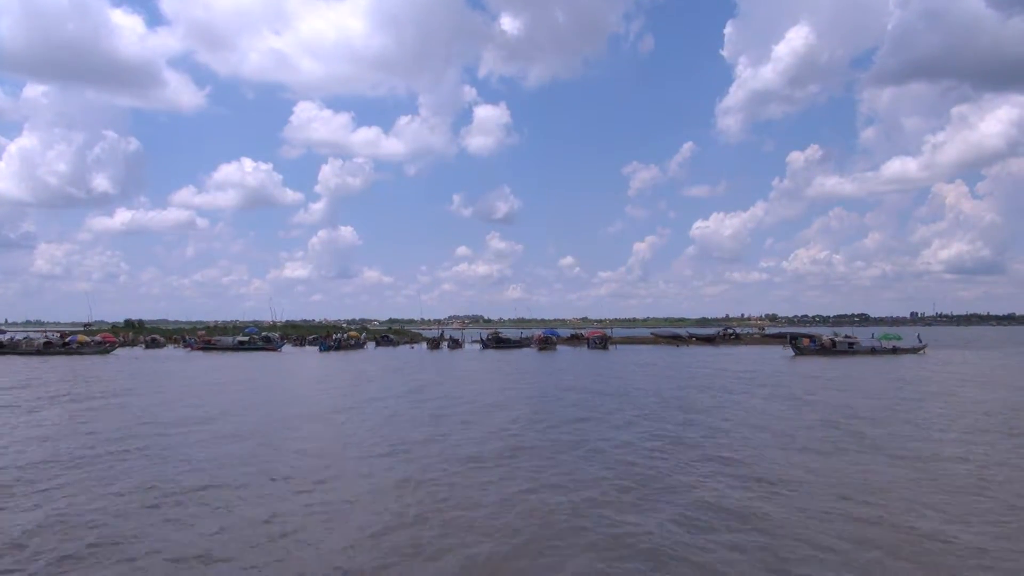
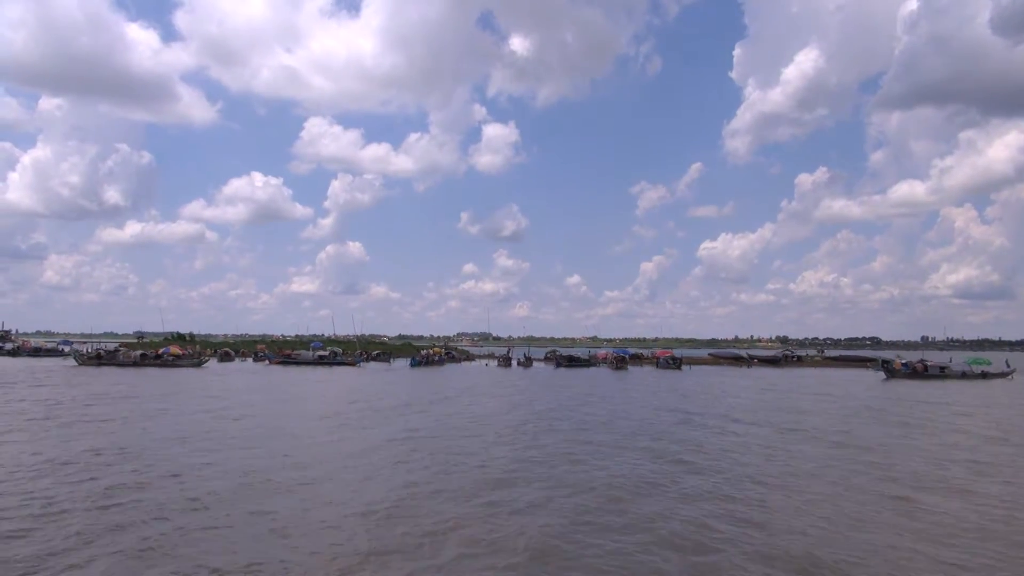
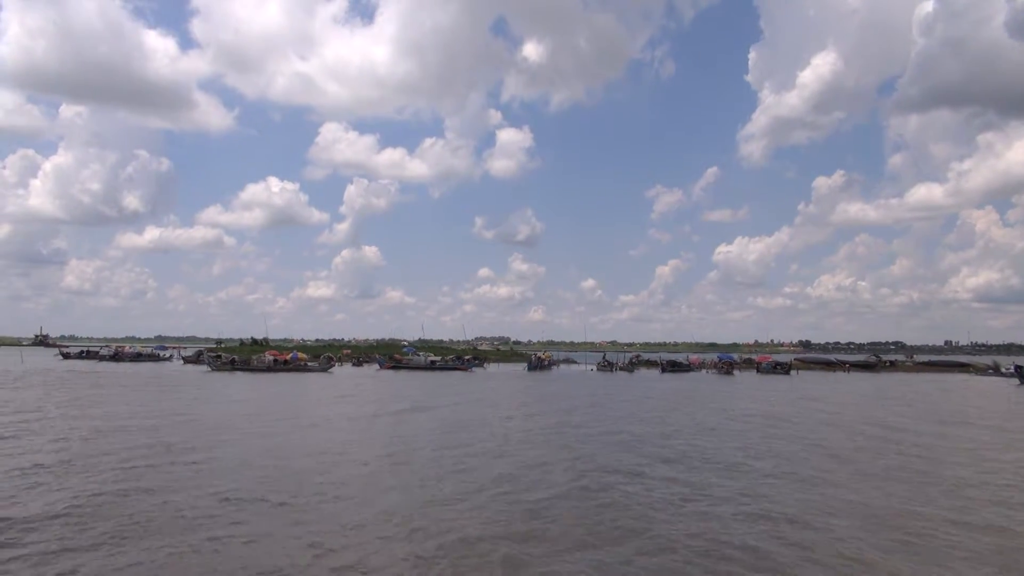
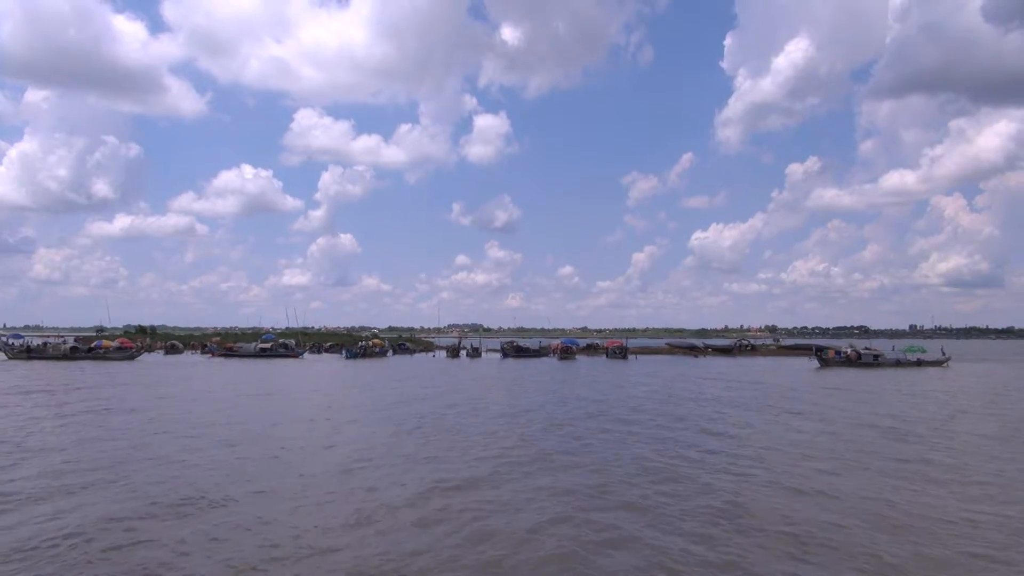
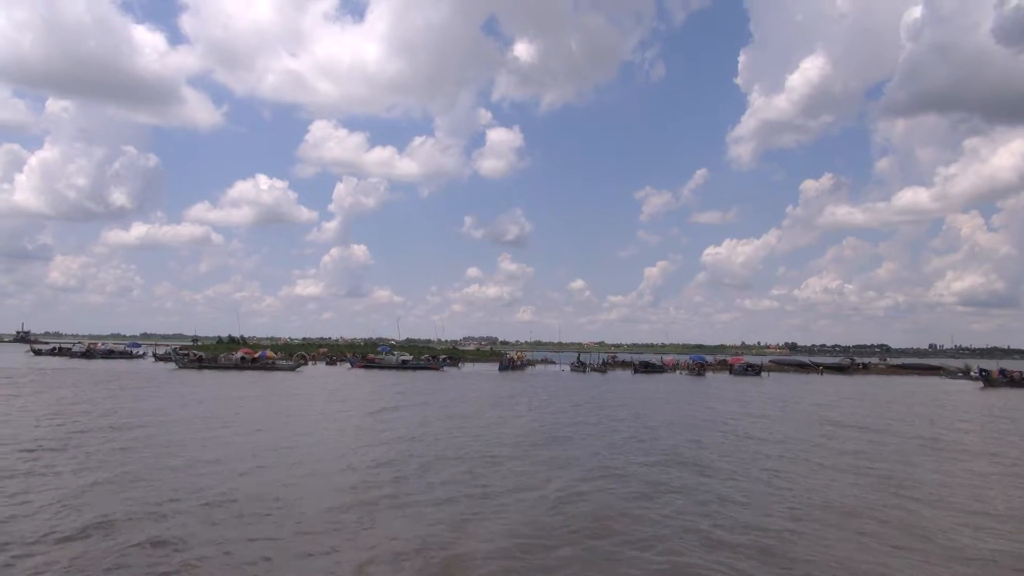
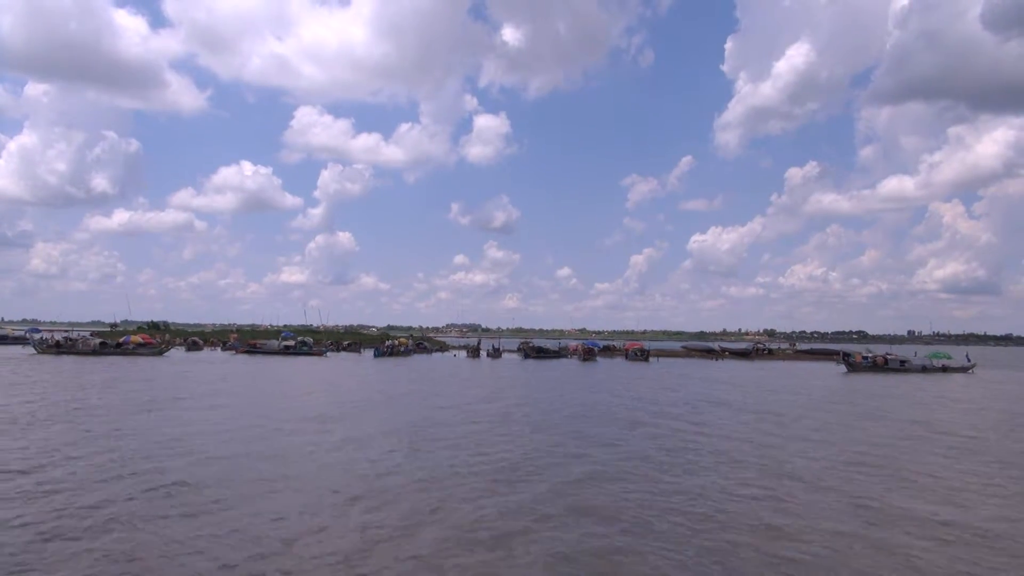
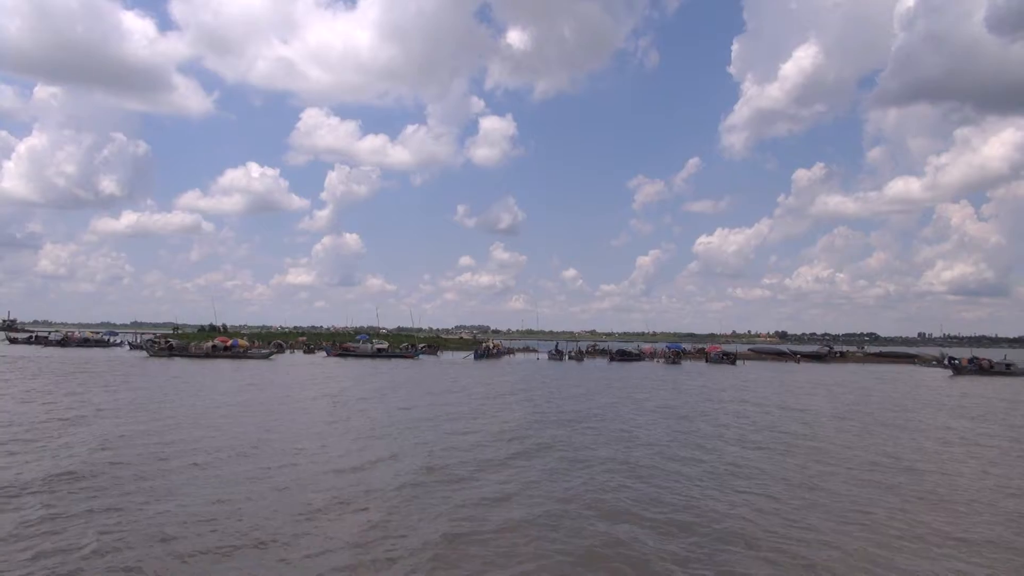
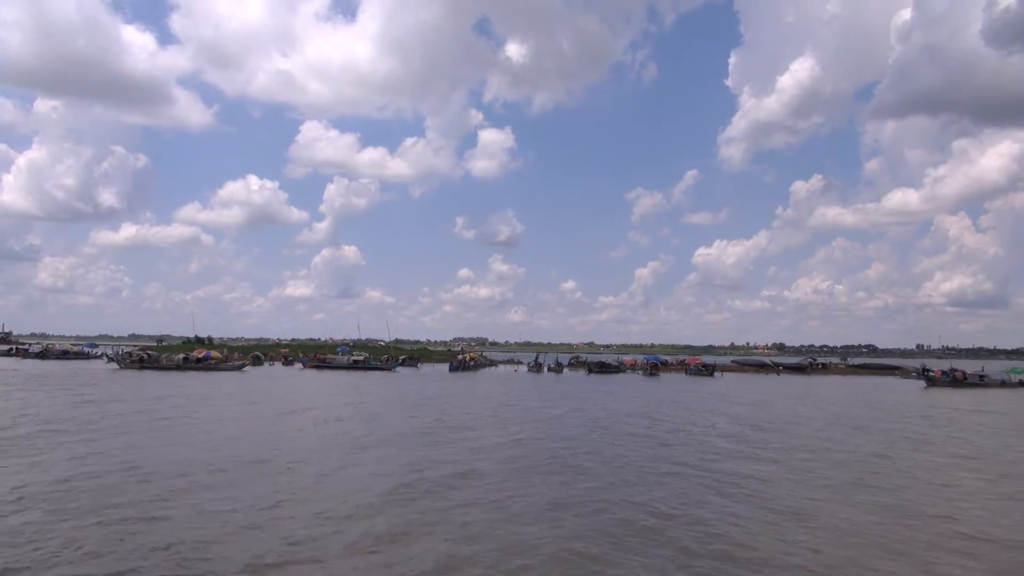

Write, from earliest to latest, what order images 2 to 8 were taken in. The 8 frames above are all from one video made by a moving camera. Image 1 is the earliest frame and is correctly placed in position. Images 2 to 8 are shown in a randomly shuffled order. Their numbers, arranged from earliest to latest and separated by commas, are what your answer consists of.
4, 6, 2, 8, 7, 5, 3
